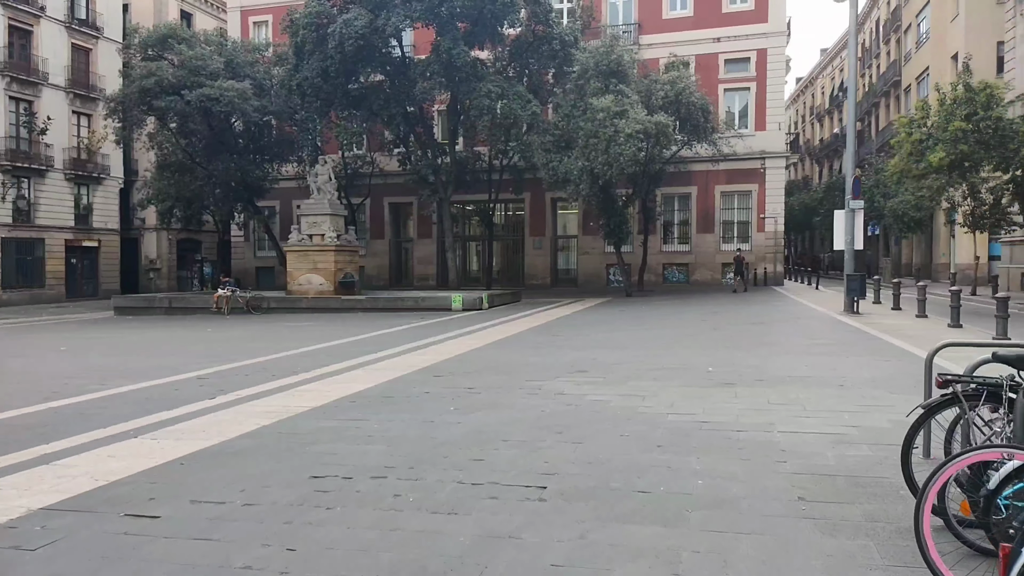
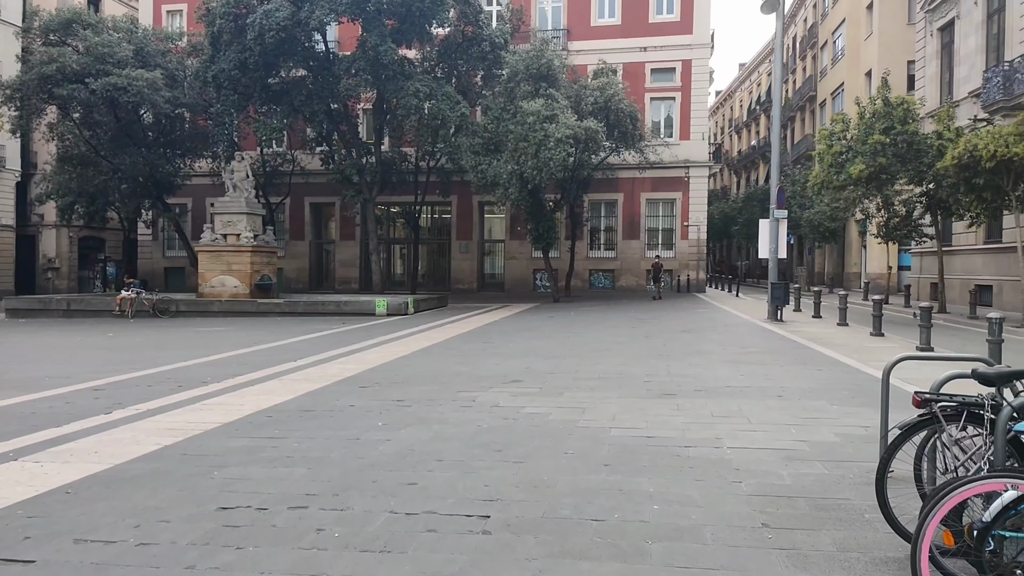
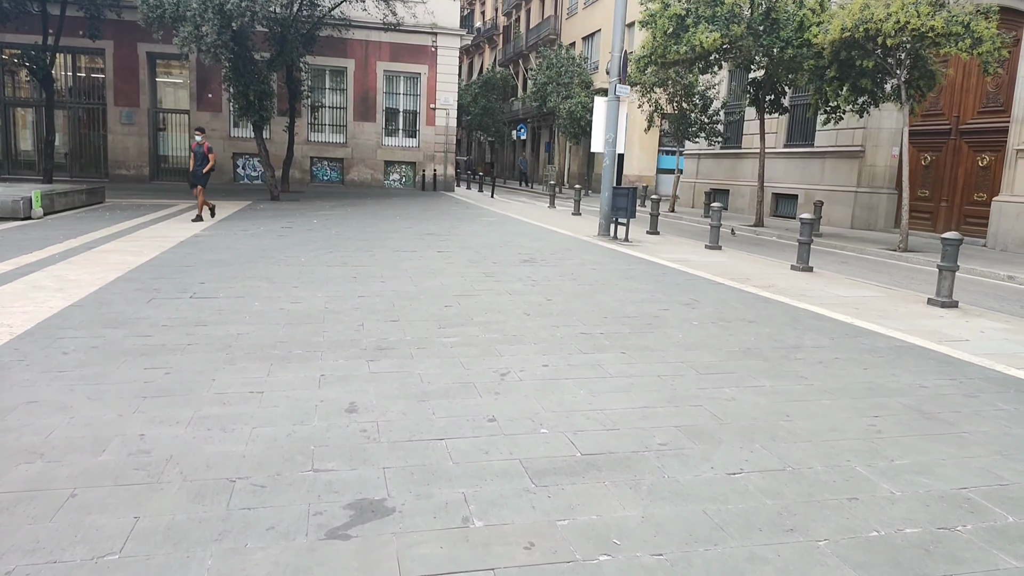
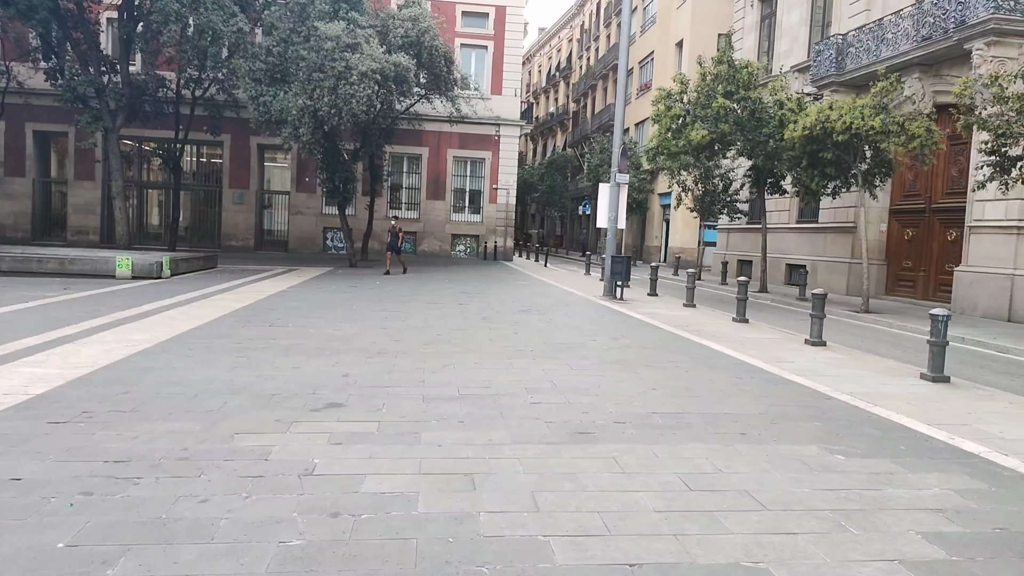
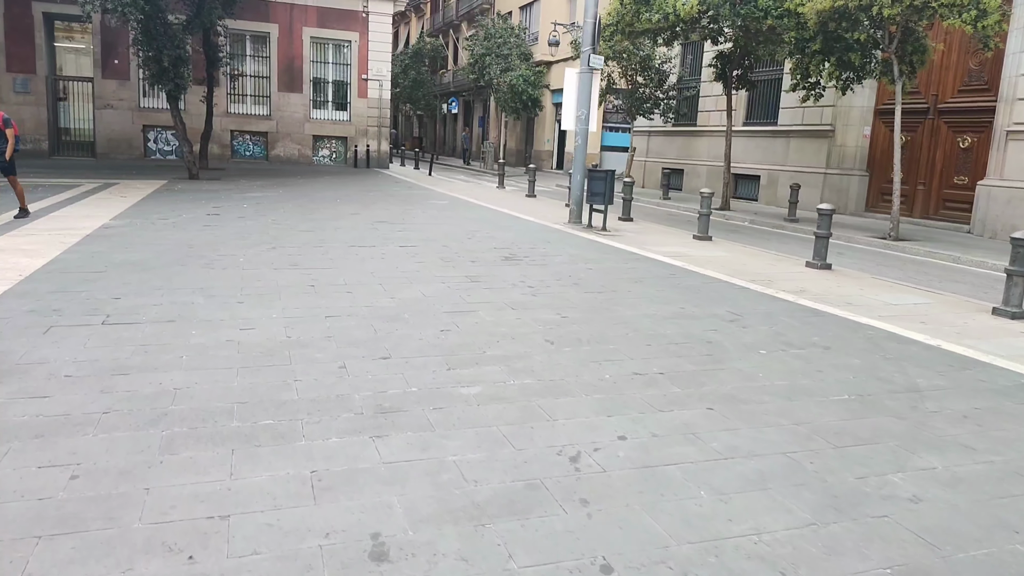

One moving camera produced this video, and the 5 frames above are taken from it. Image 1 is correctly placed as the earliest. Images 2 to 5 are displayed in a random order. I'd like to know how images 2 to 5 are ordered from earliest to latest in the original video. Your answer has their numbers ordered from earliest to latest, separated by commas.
2, 4, 3, 5
